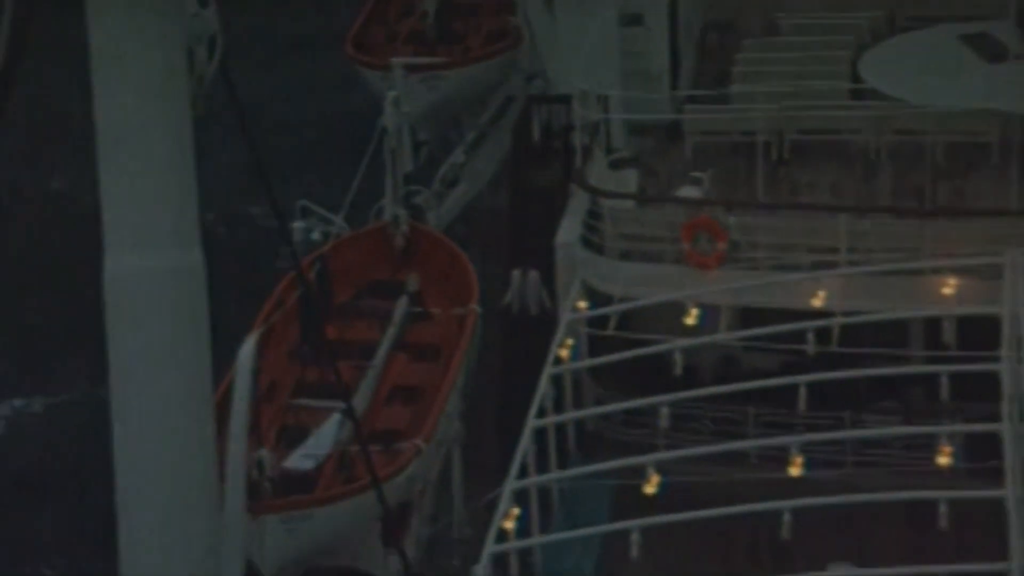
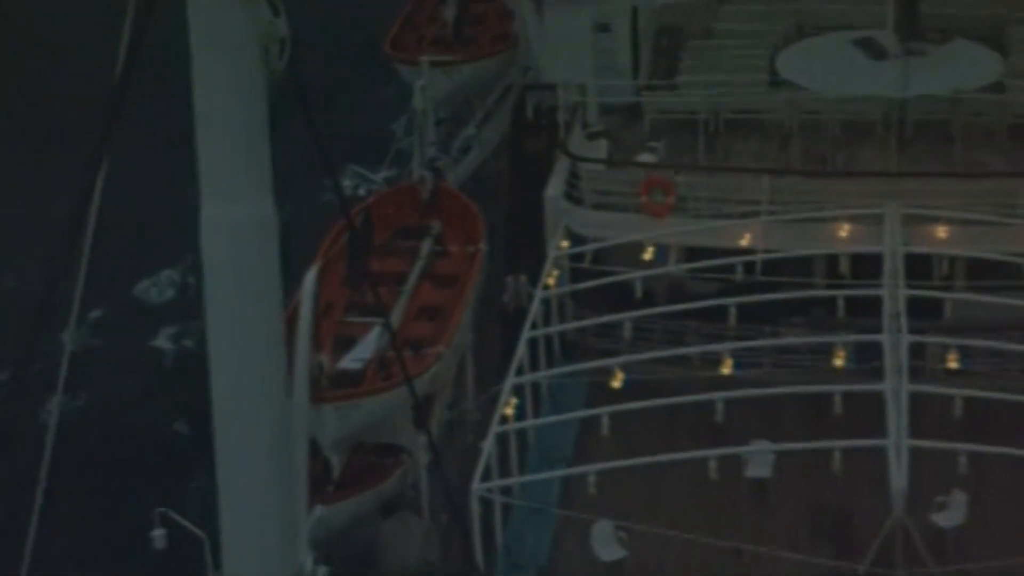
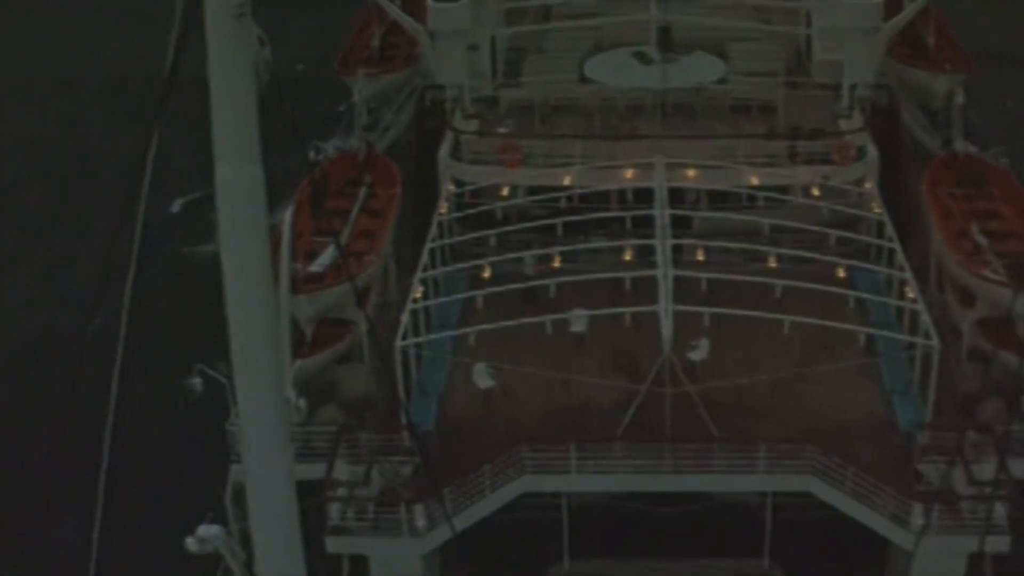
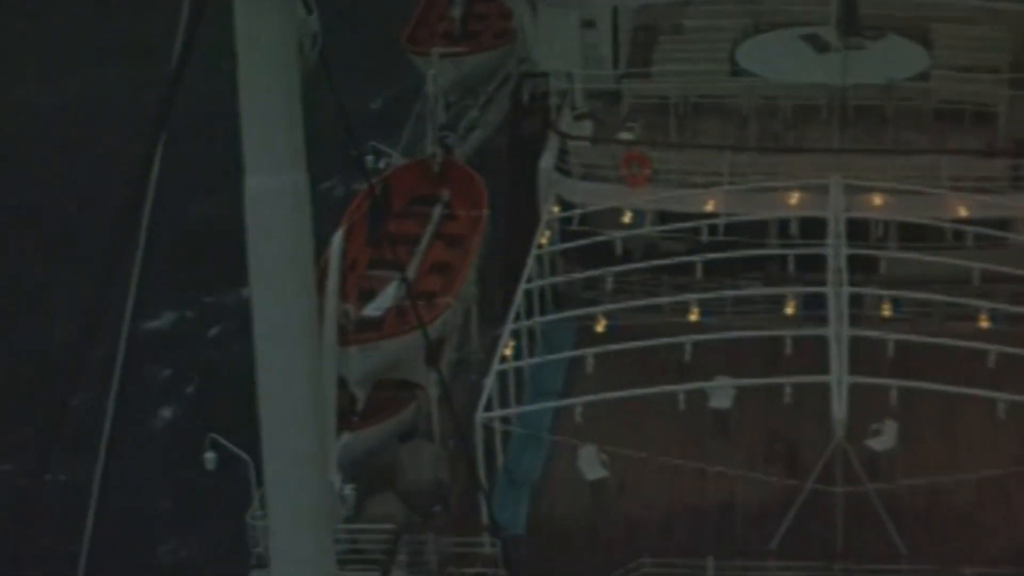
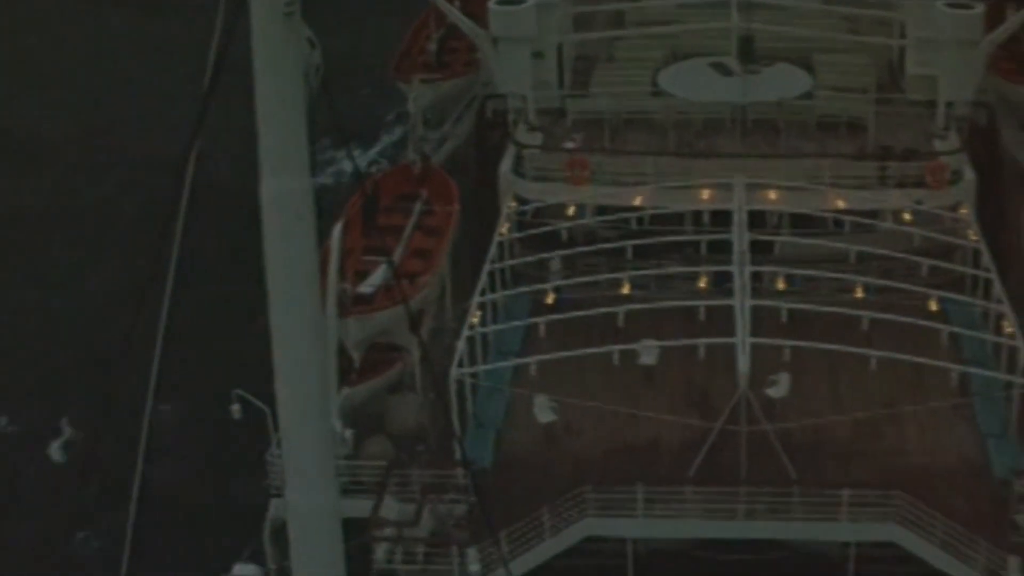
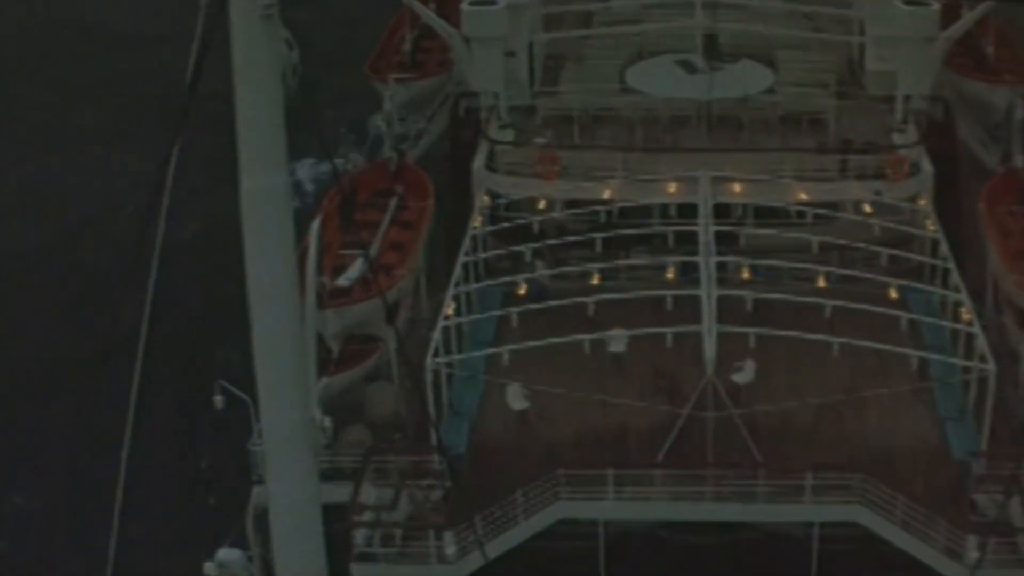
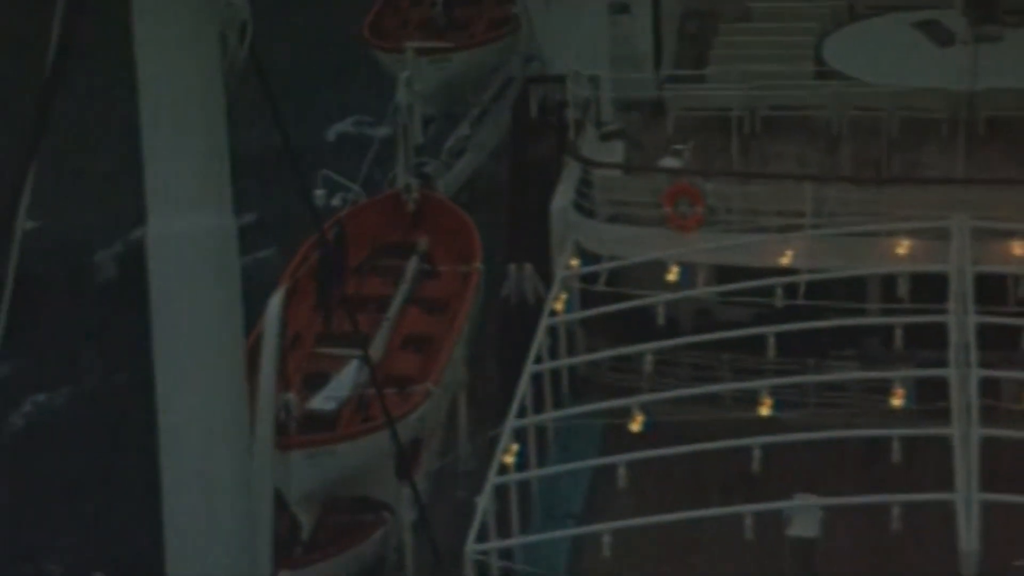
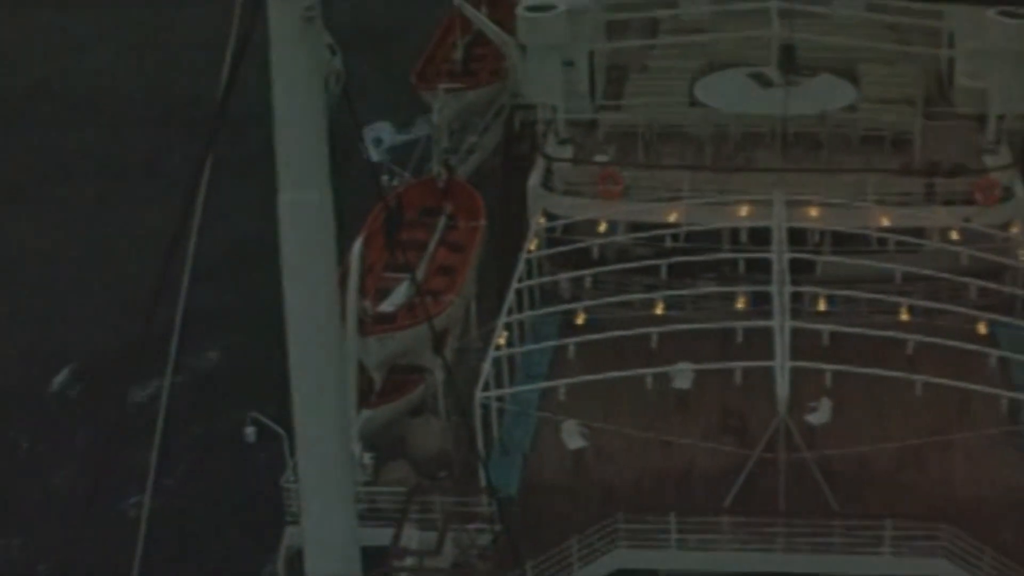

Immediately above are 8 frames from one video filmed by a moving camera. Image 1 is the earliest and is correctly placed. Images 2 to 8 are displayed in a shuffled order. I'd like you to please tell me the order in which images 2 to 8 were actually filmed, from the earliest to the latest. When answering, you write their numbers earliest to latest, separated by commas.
7, 2, 4, 8, 5, 6, 3
